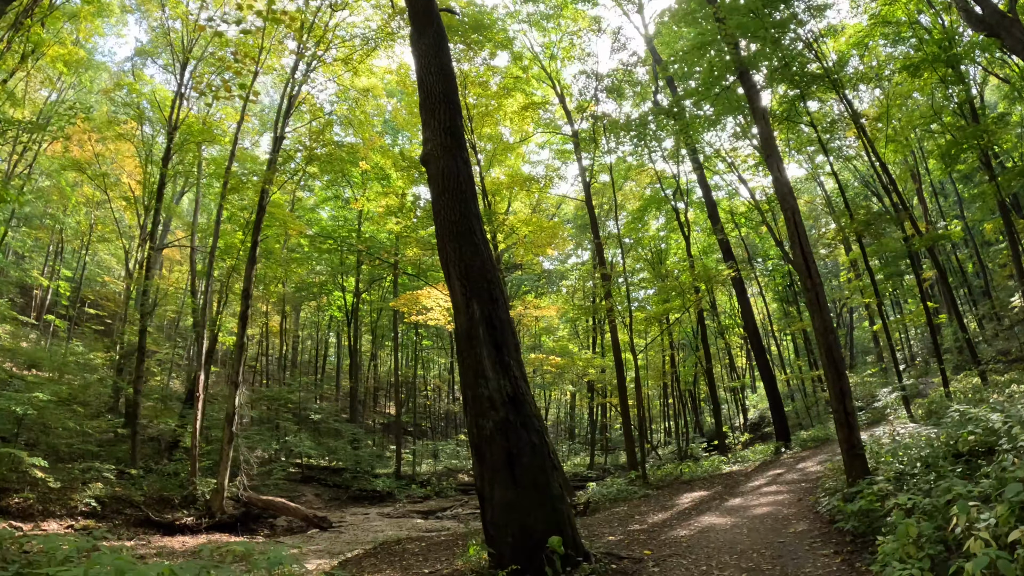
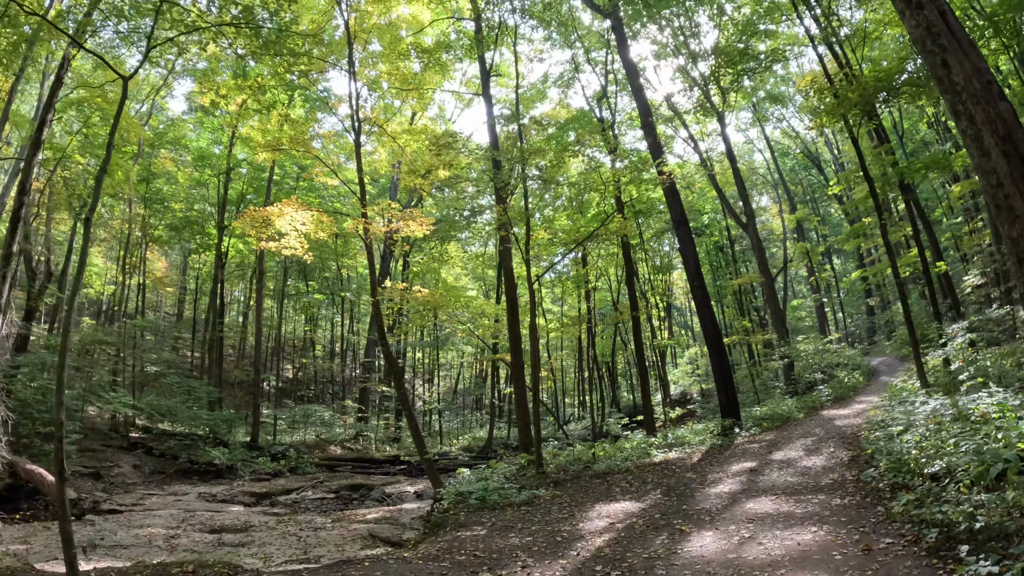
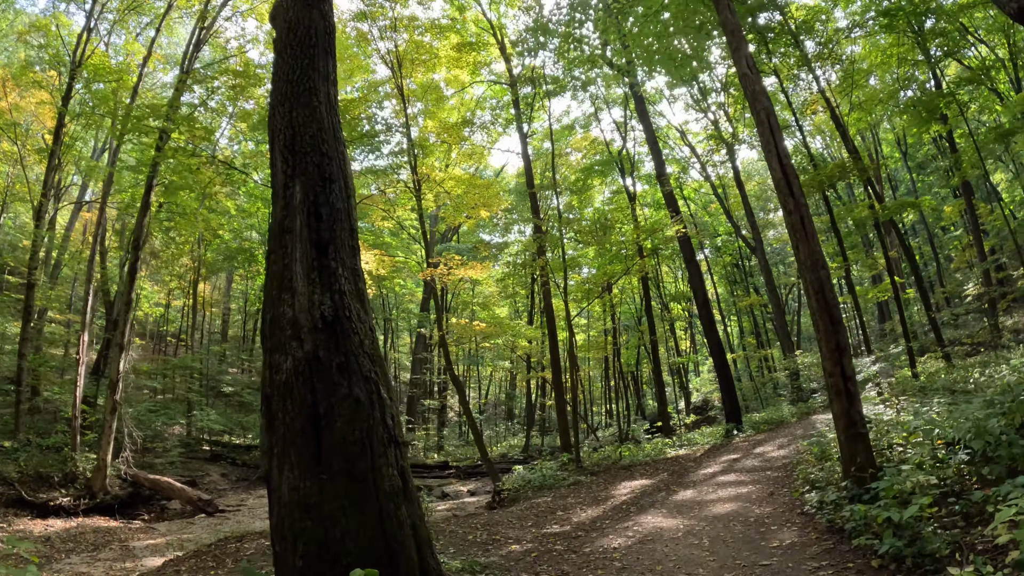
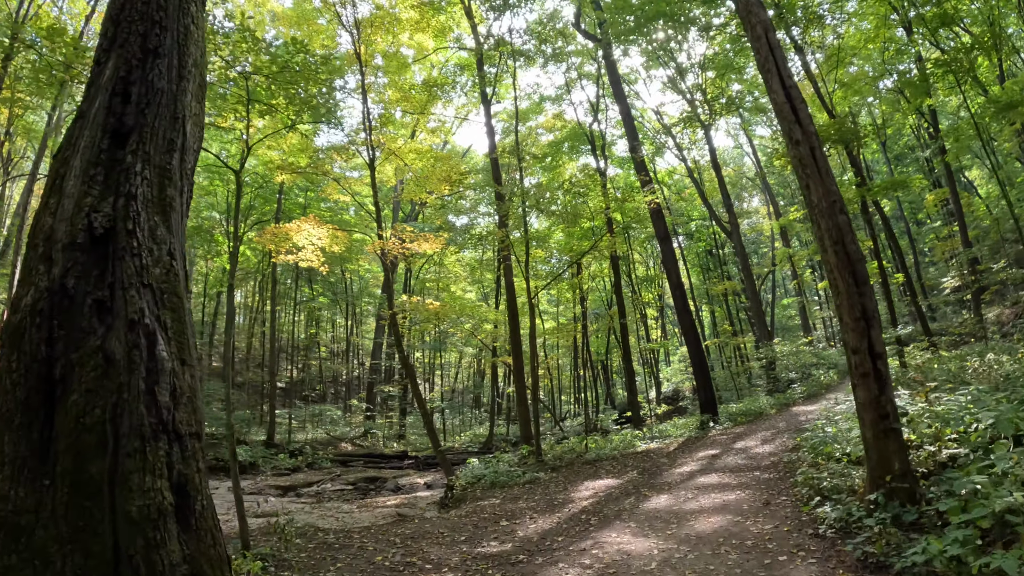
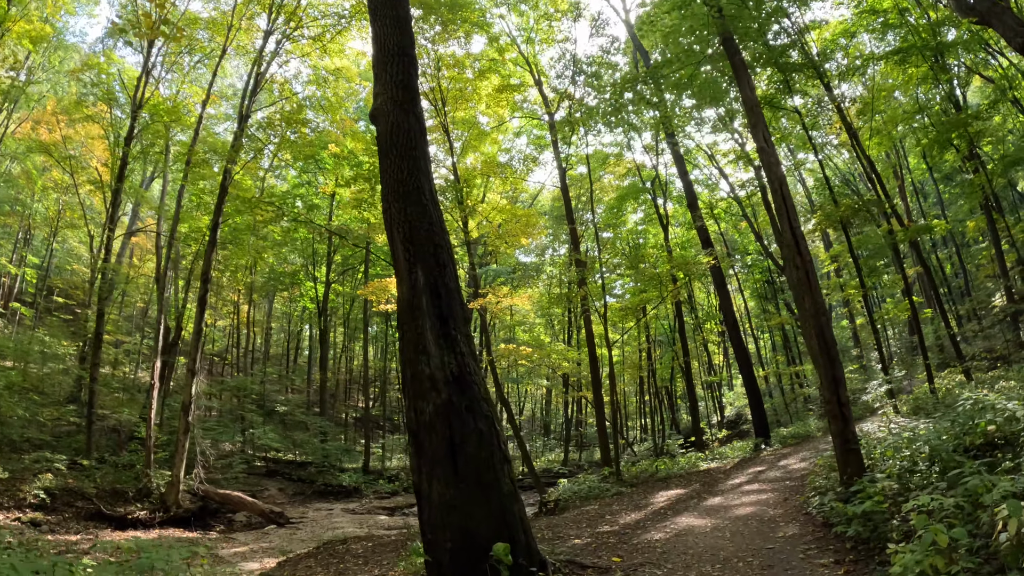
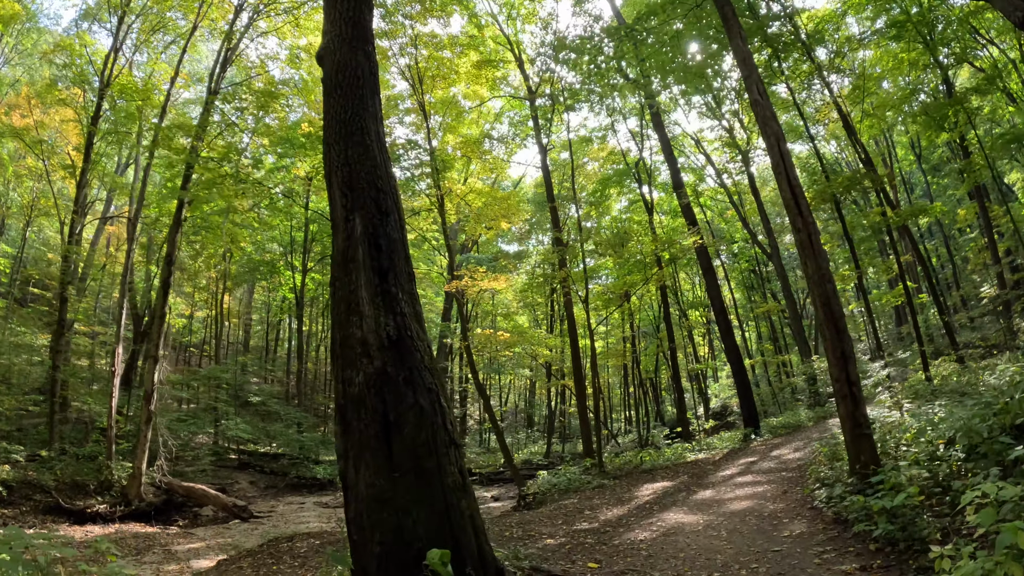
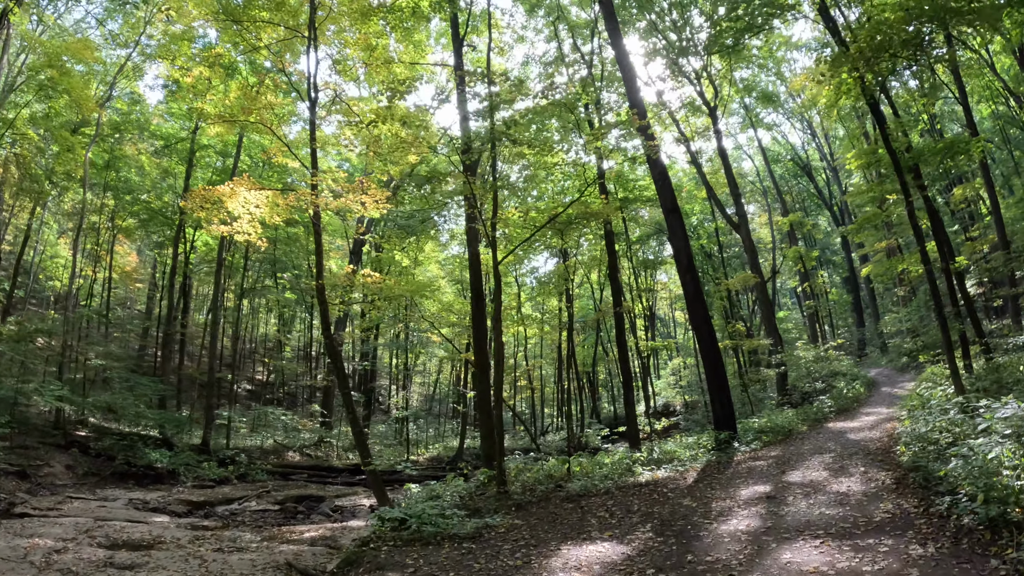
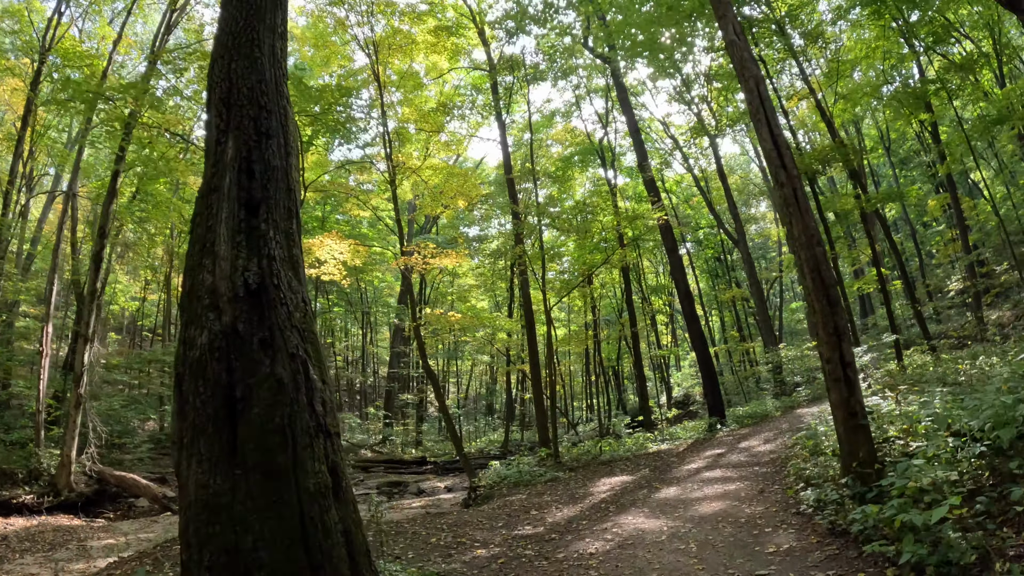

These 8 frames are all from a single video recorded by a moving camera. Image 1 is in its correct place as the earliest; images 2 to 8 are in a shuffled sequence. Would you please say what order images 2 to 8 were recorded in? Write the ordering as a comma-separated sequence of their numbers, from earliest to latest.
5, 6, 3, 8, 4, 2, 7
